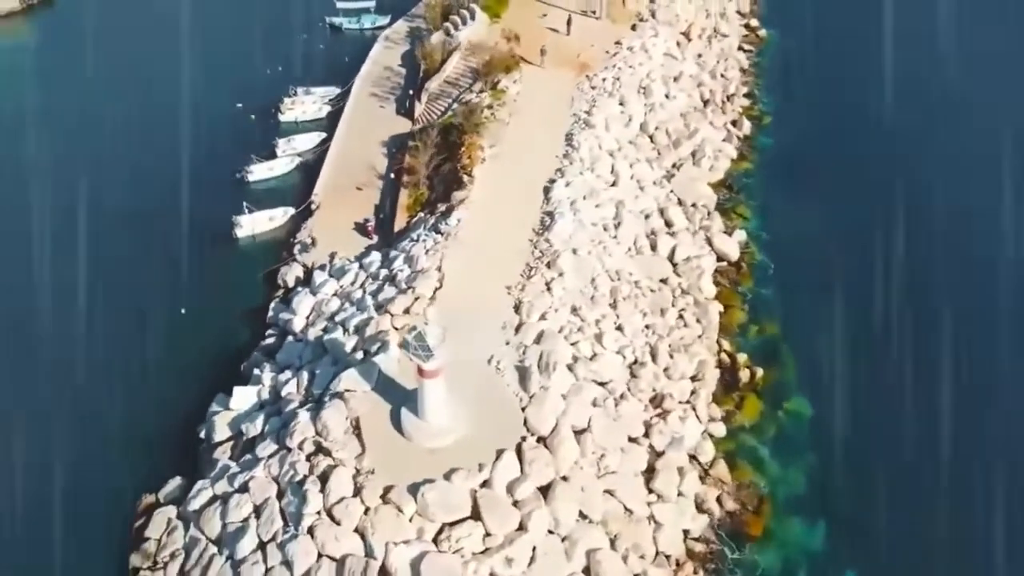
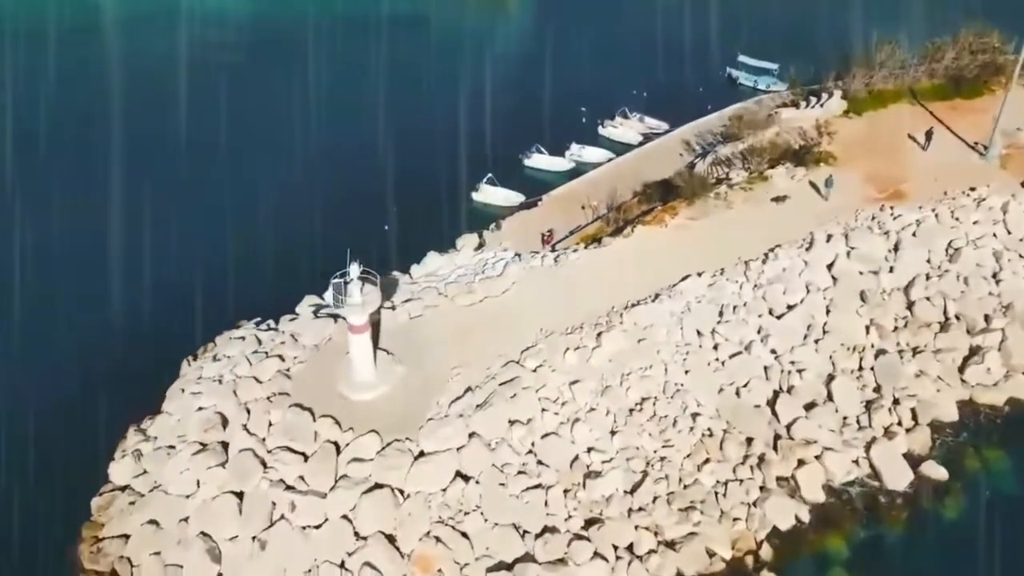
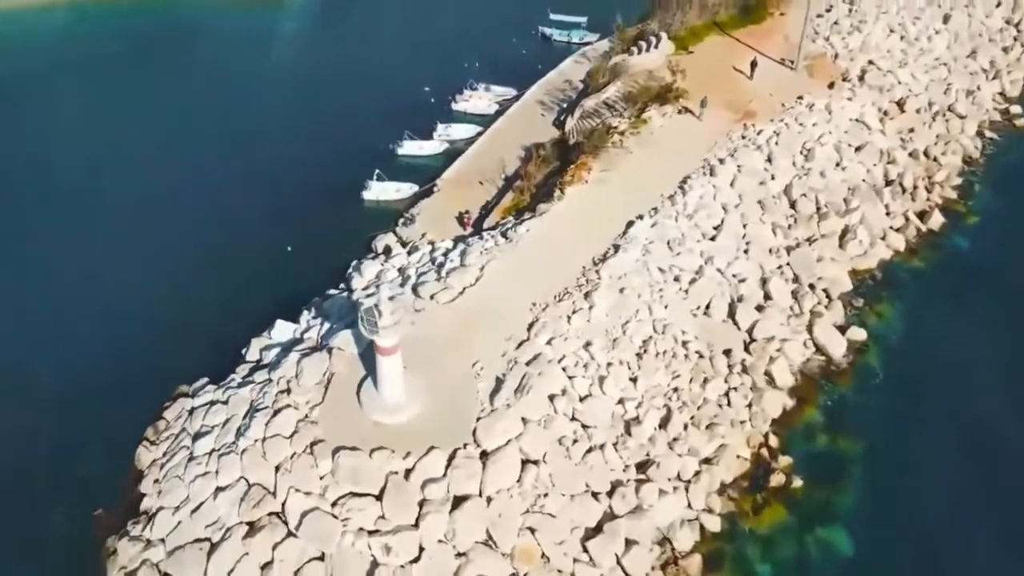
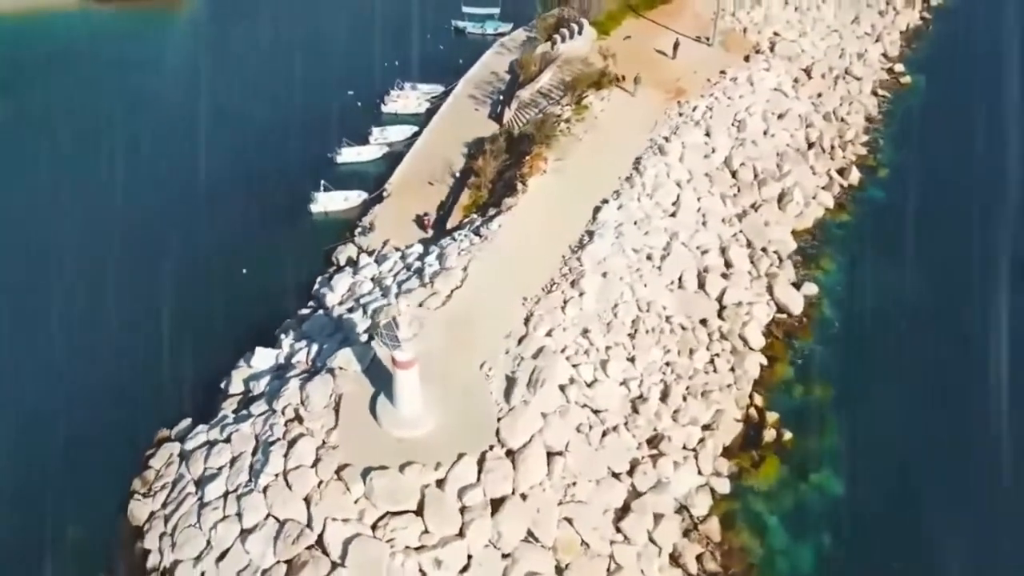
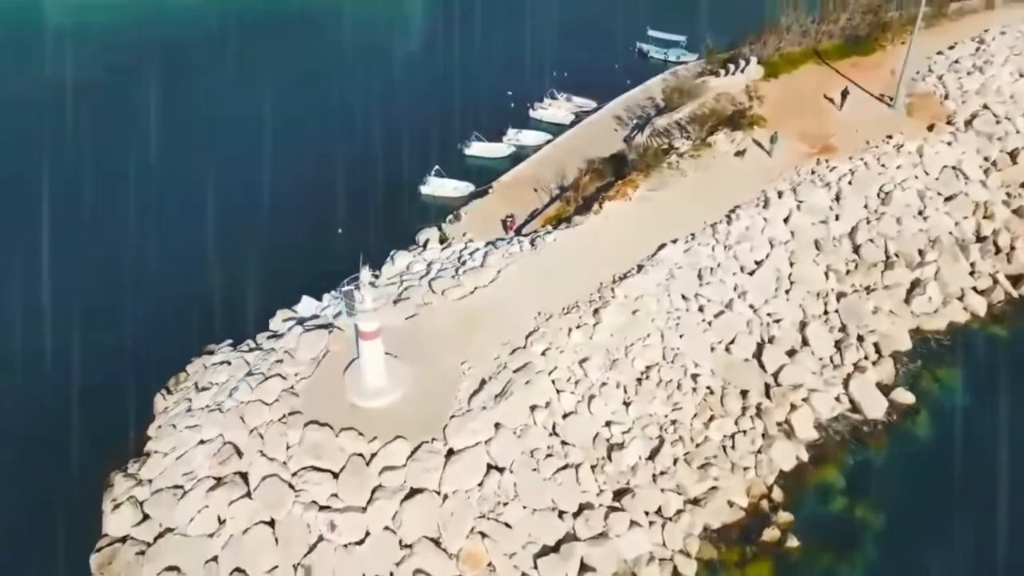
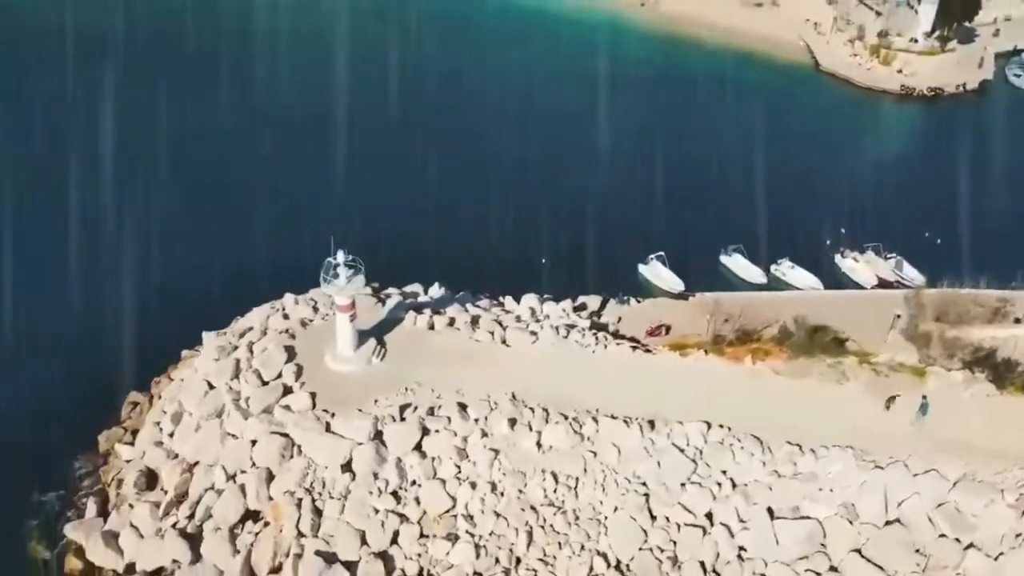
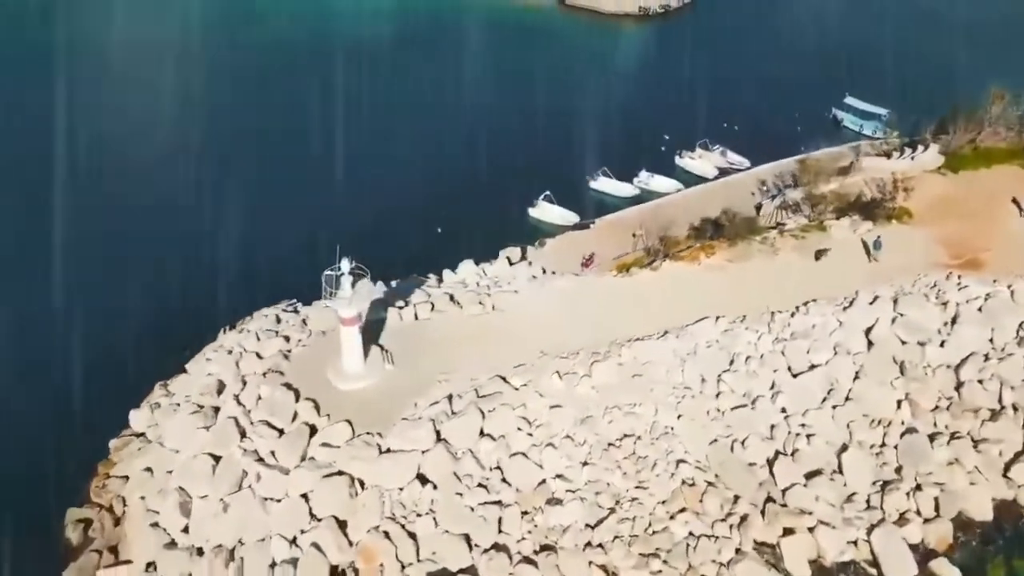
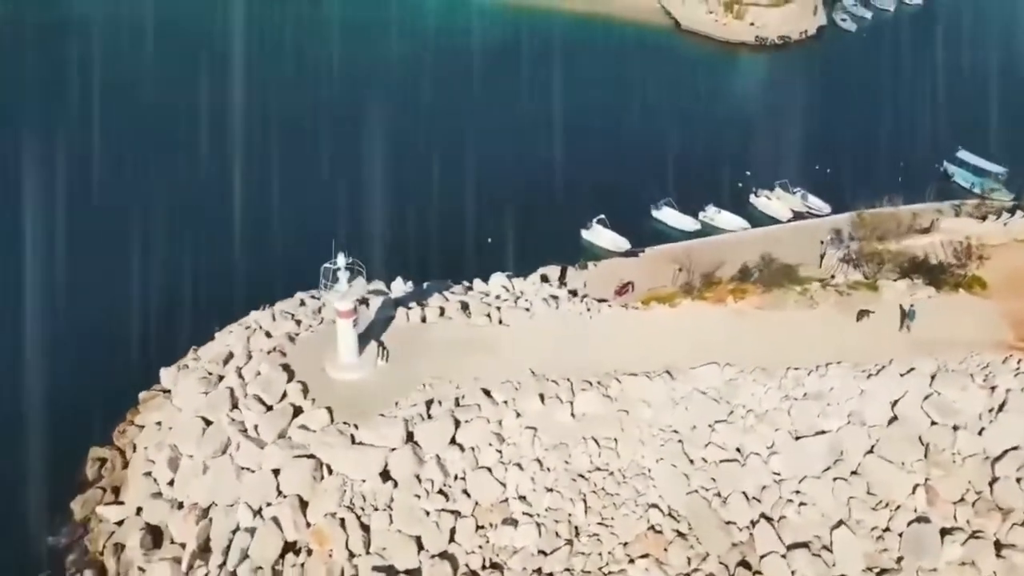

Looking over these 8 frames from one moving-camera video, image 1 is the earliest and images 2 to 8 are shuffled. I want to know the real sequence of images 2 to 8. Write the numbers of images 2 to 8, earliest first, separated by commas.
4, 3, 5, 2, 7, 8, 6
